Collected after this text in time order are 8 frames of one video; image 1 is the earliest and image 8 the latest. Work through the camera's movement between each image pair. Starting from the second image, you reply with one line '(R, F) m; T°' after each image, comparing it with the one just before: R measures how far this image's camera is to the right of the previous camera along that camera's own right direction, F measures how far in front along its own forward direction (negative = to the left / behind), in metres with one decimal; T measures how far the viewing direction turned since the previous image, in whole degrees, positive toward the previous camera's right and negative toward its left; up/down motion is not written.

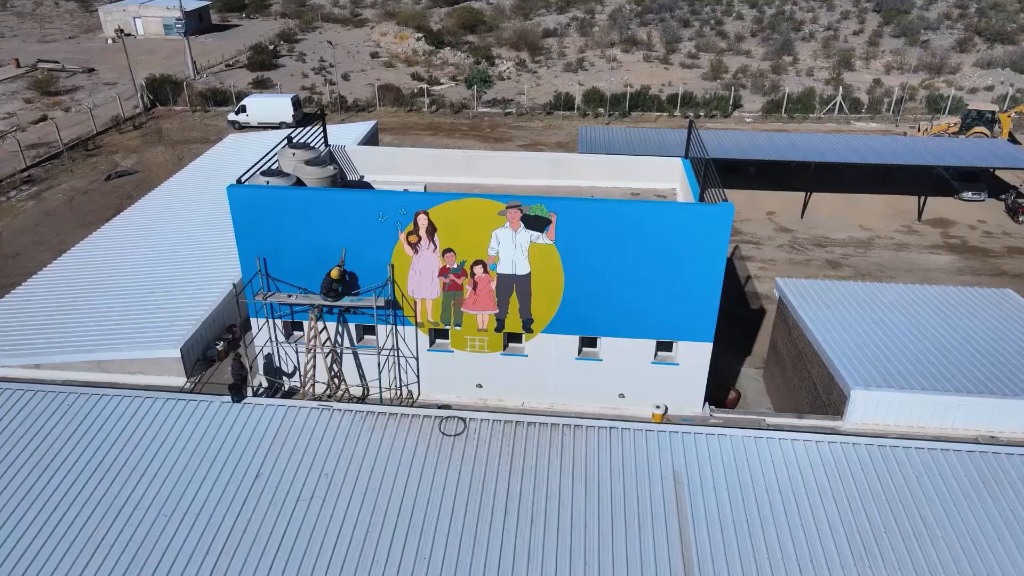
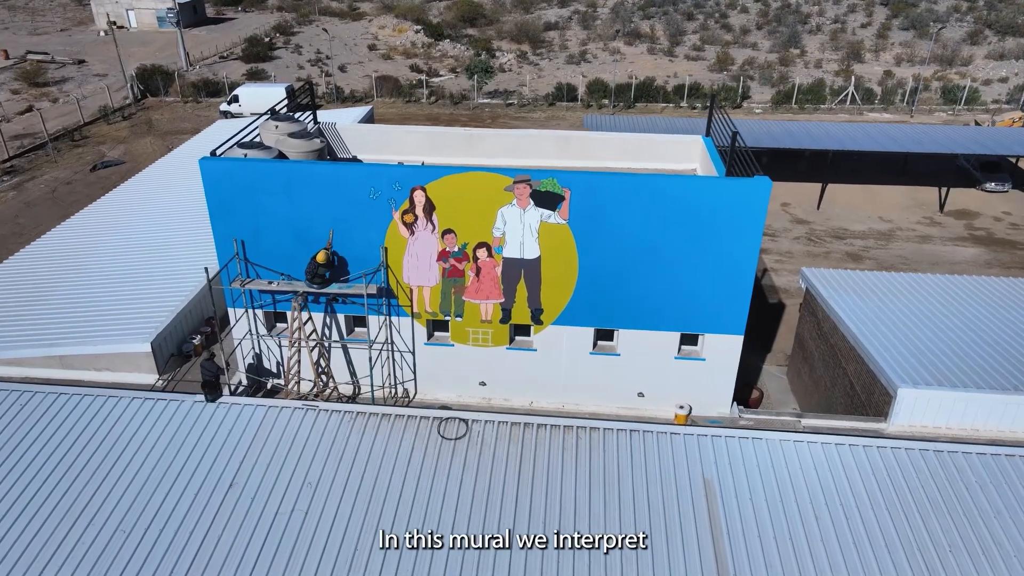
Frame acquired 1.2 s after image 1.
(-0.2, +1.7) m; 0°
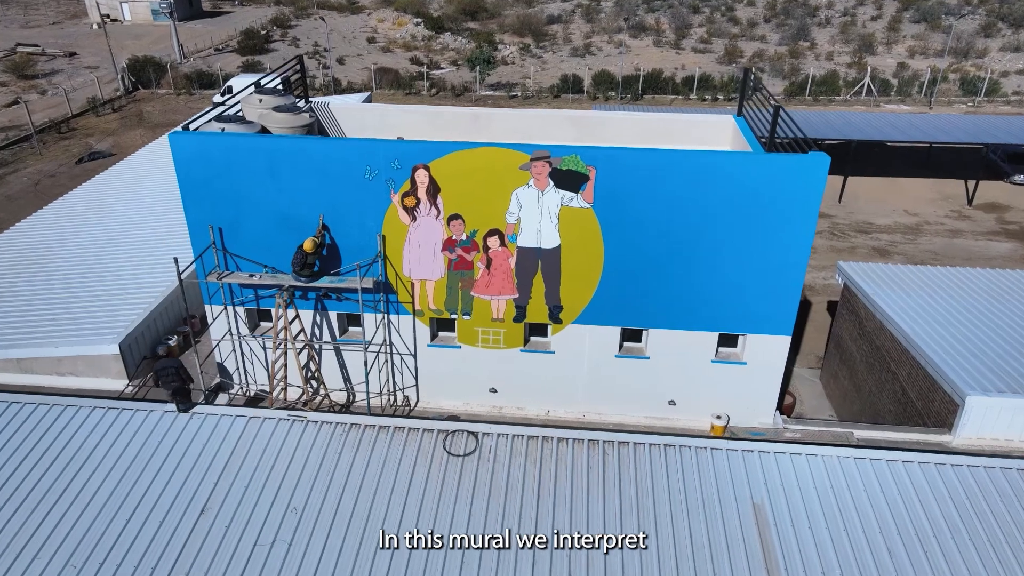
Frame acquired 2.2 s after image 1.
(-0.3, +1.8) m; 0°
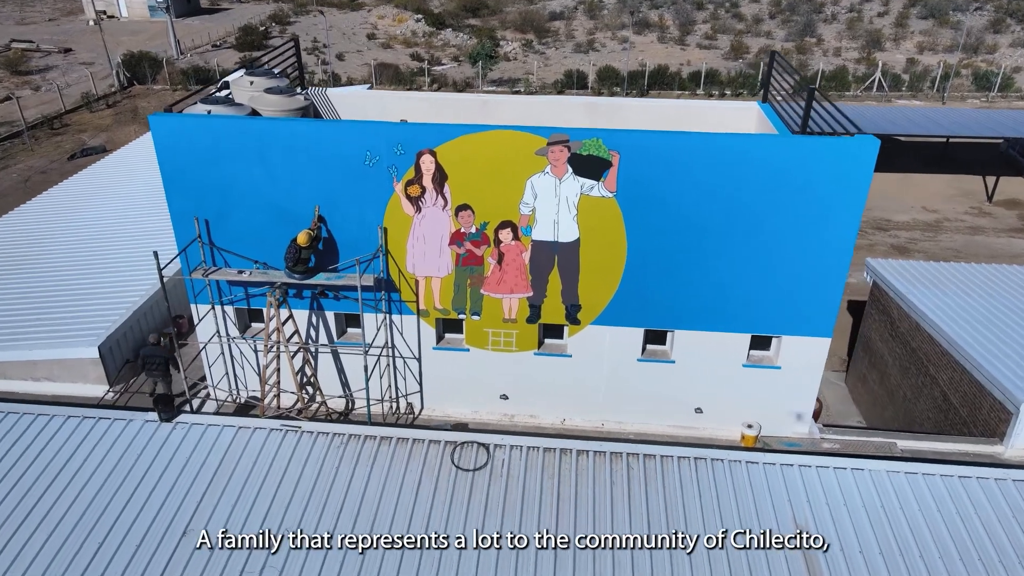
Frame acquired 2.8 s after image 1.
(-0.2, +1.1) m; 0°
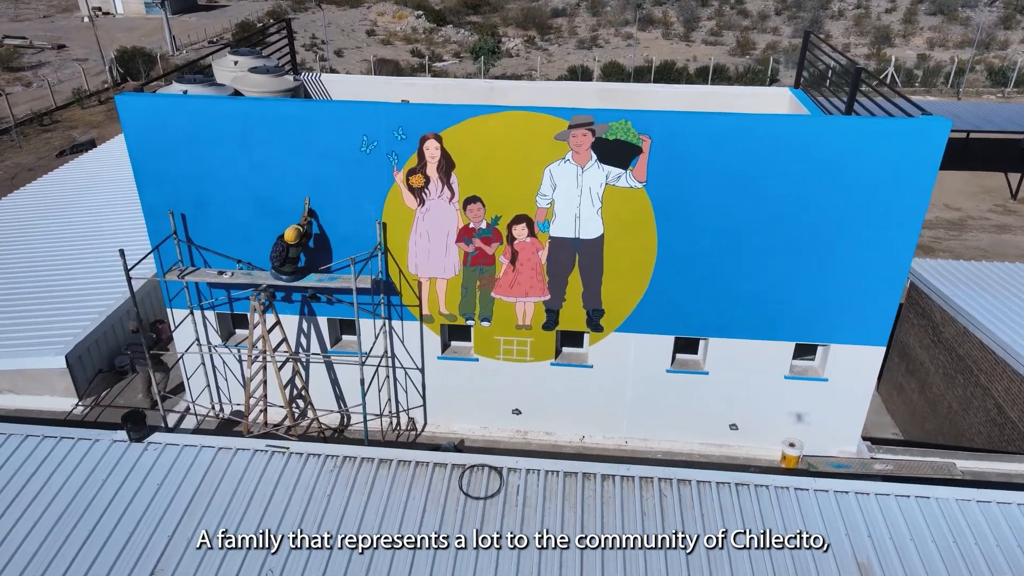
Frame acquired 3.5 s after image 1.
(-0.2, +1.3) m; 0°
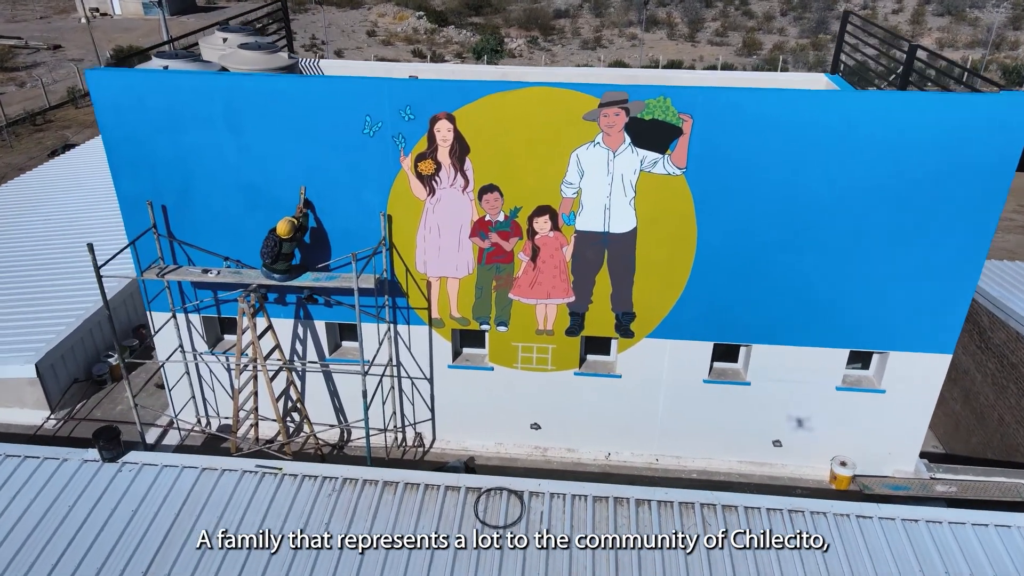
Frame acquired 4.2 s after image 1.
(-0.3, +1.1) m; 0°
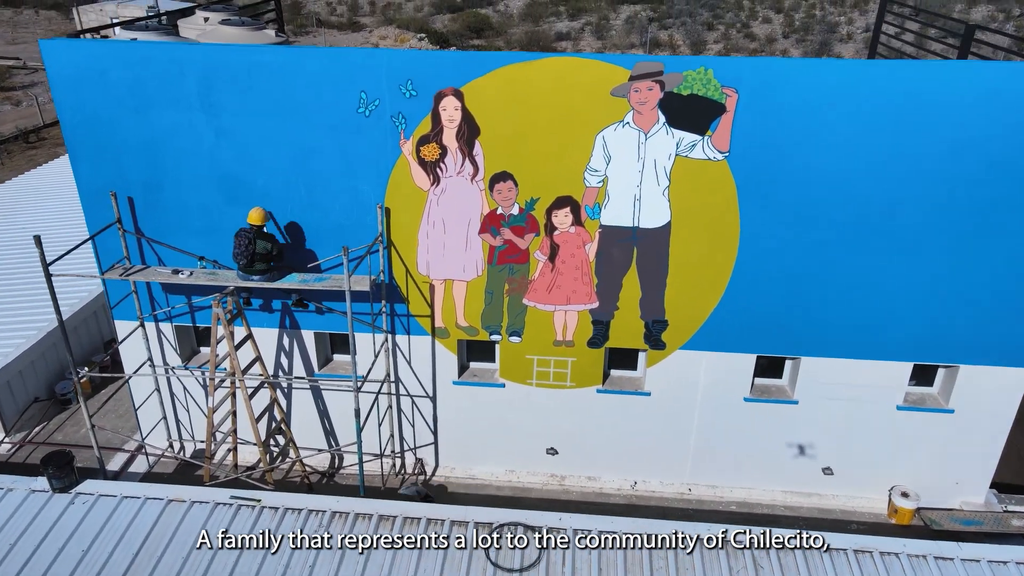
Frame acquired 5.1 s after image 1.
(-0.2, +1.2) m; 0°
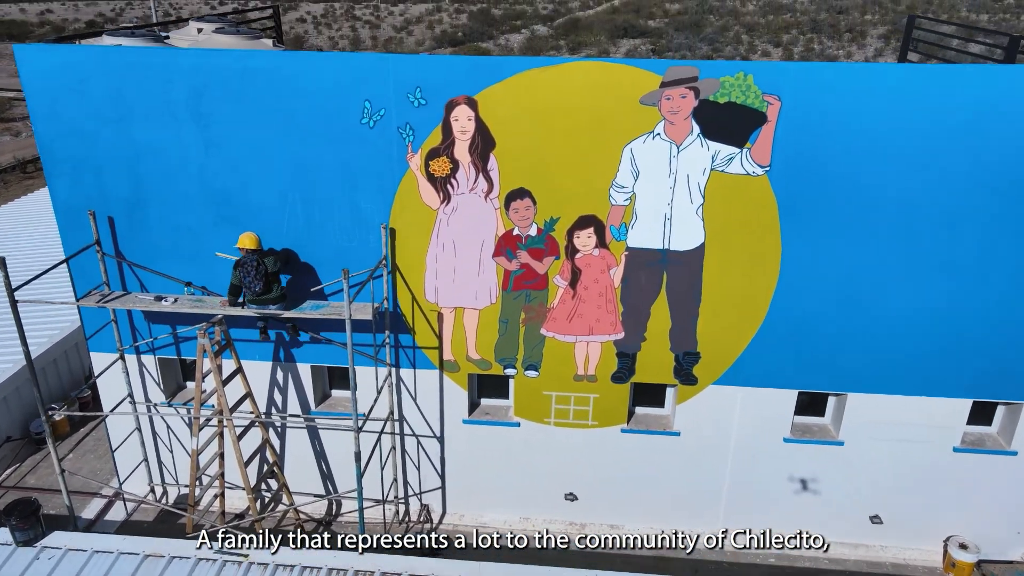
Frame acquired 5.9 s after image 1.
(-0.2, +0.7) m; 0°
